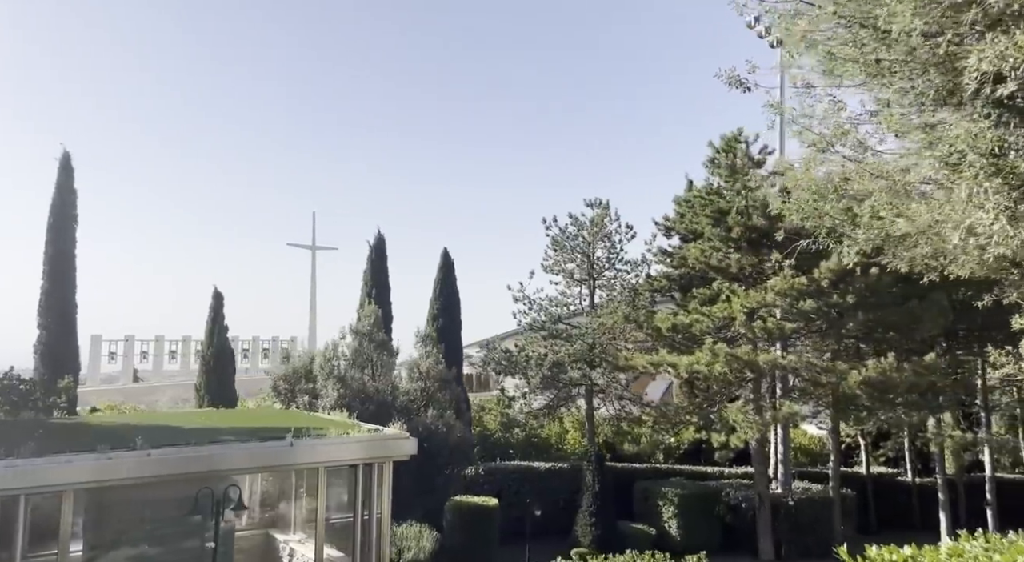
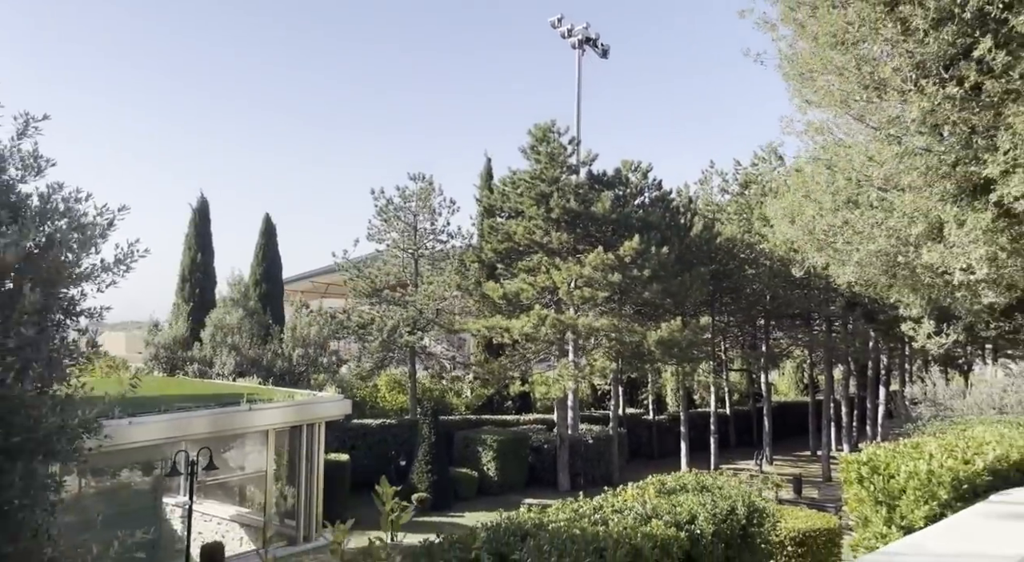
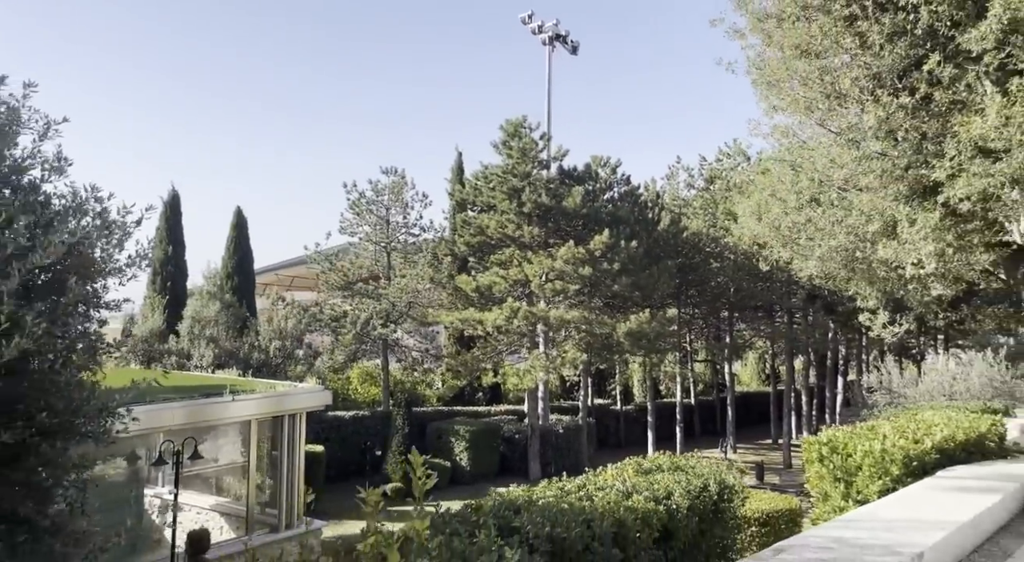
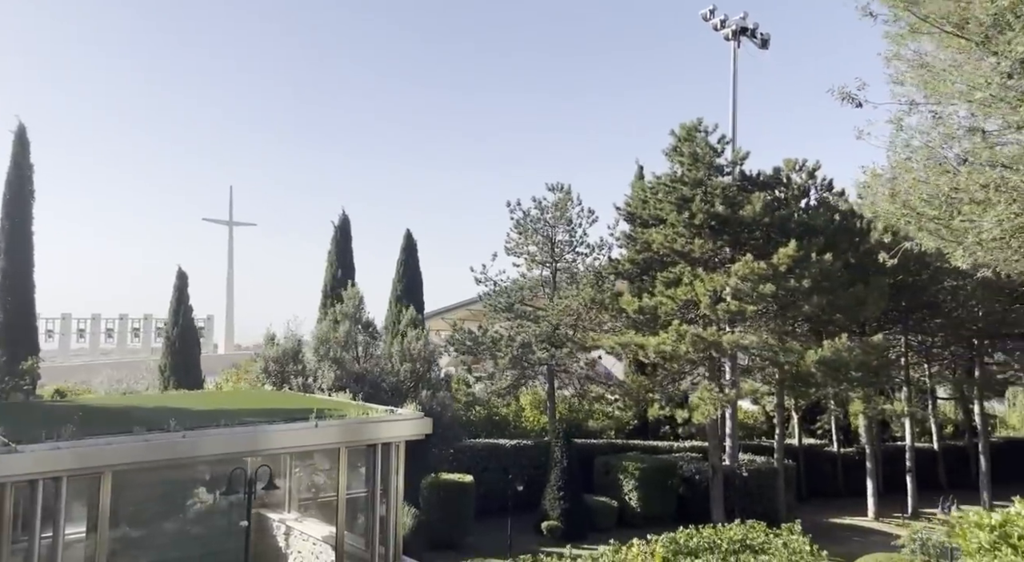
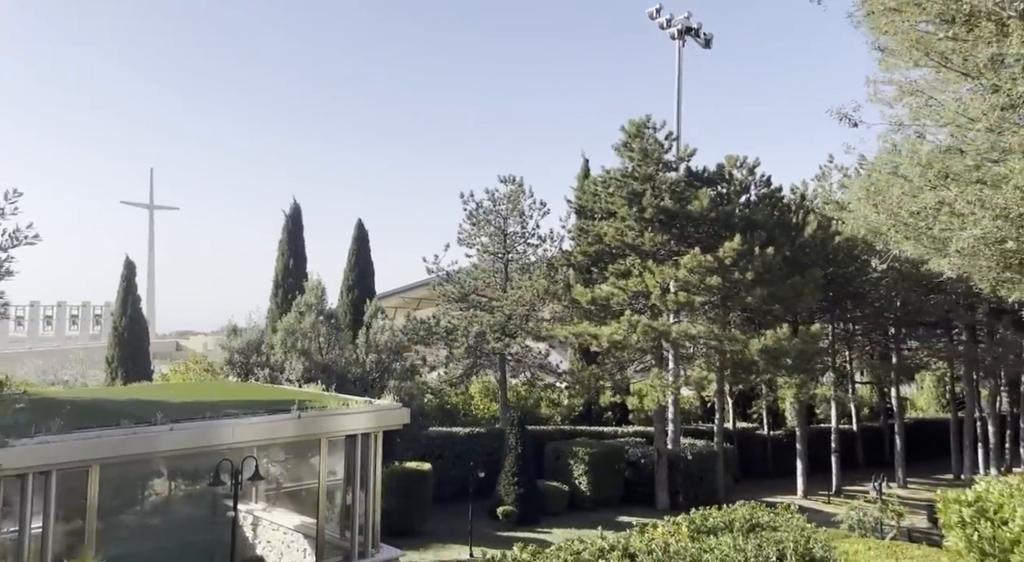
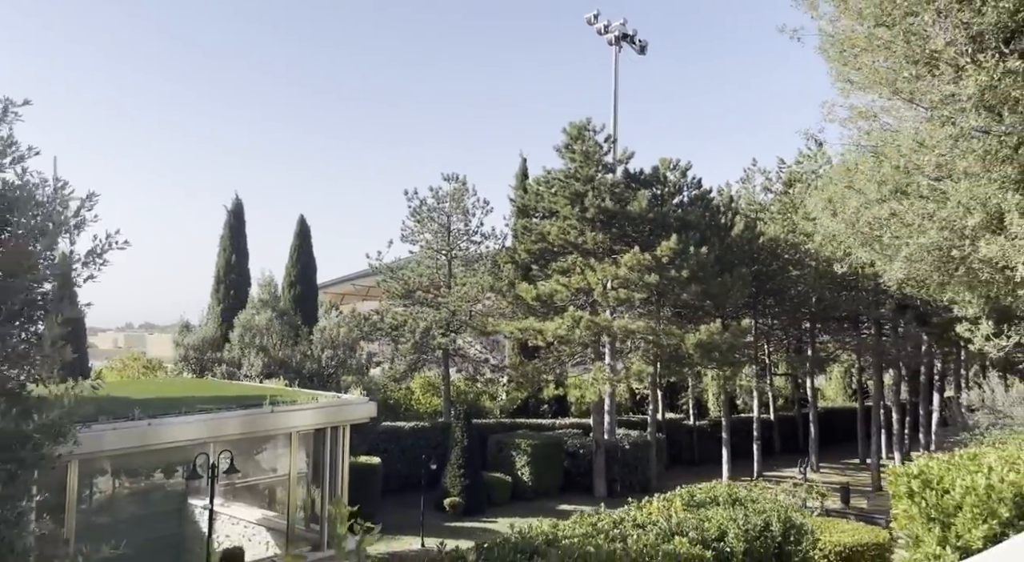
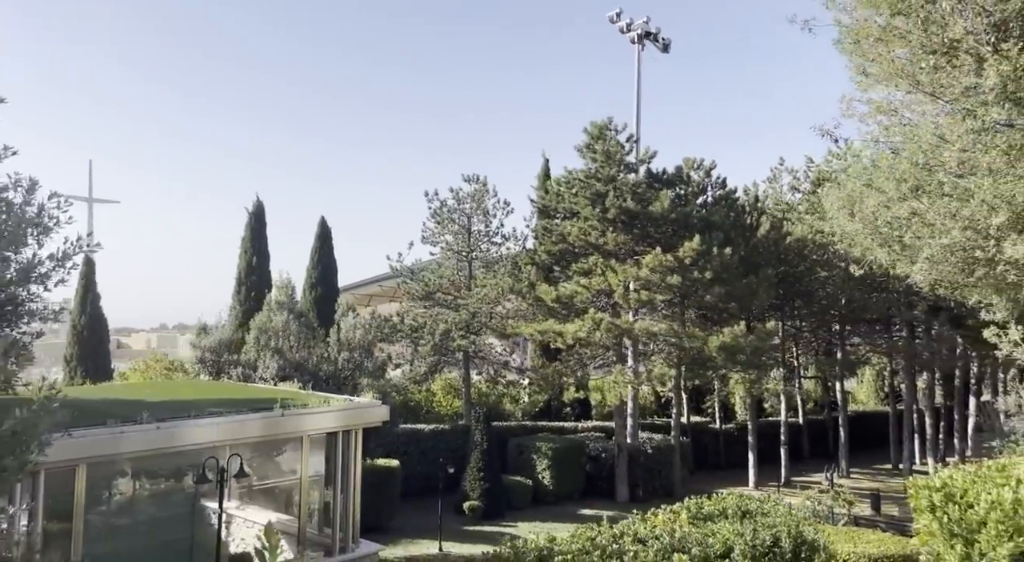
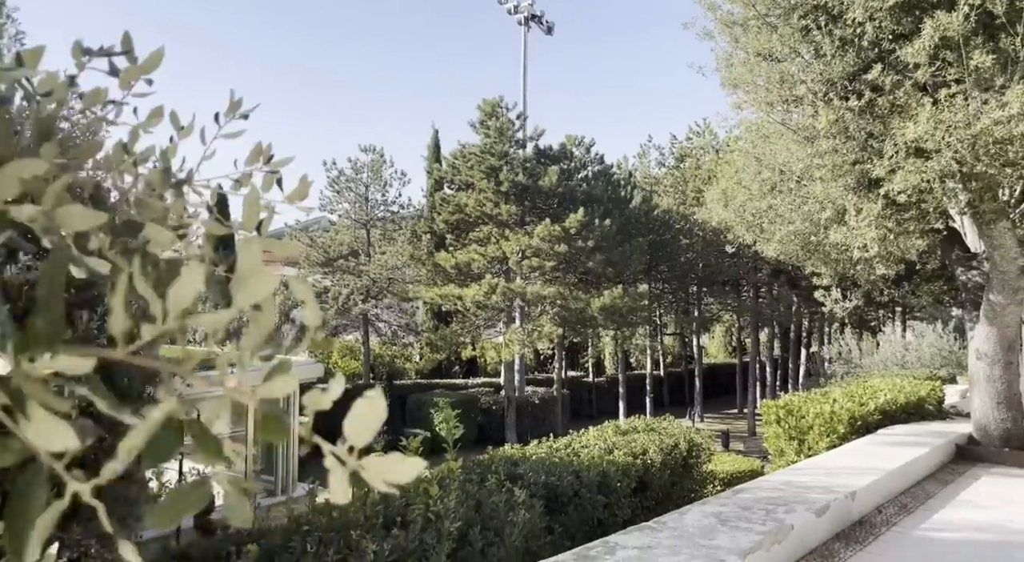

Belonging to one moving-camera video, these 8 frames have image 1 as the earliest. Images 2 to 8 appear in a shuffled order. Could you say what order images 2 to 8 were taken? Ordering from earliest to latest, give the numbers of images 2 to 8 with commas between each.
4, 5, 7, 6, 2, 3, 8
